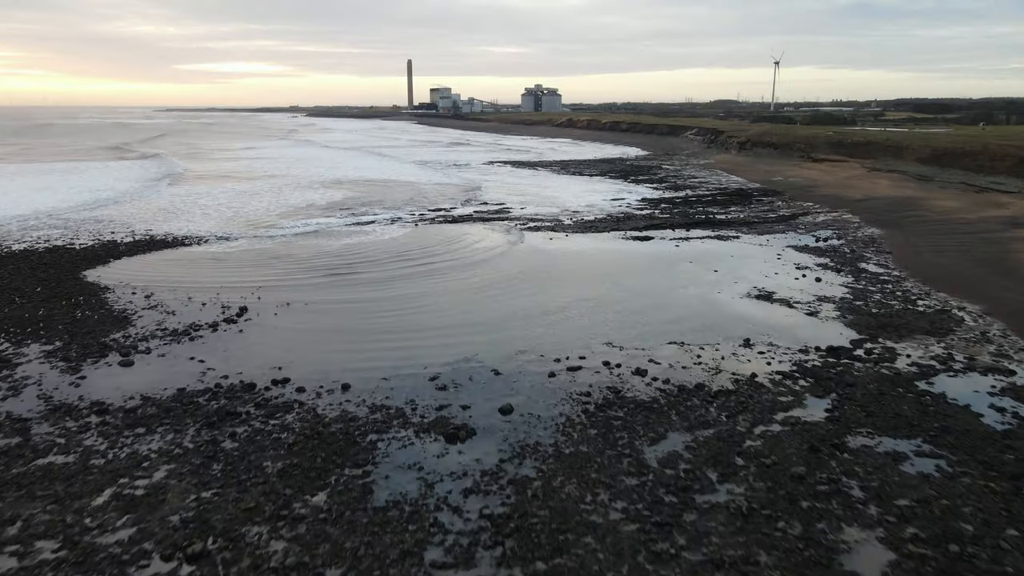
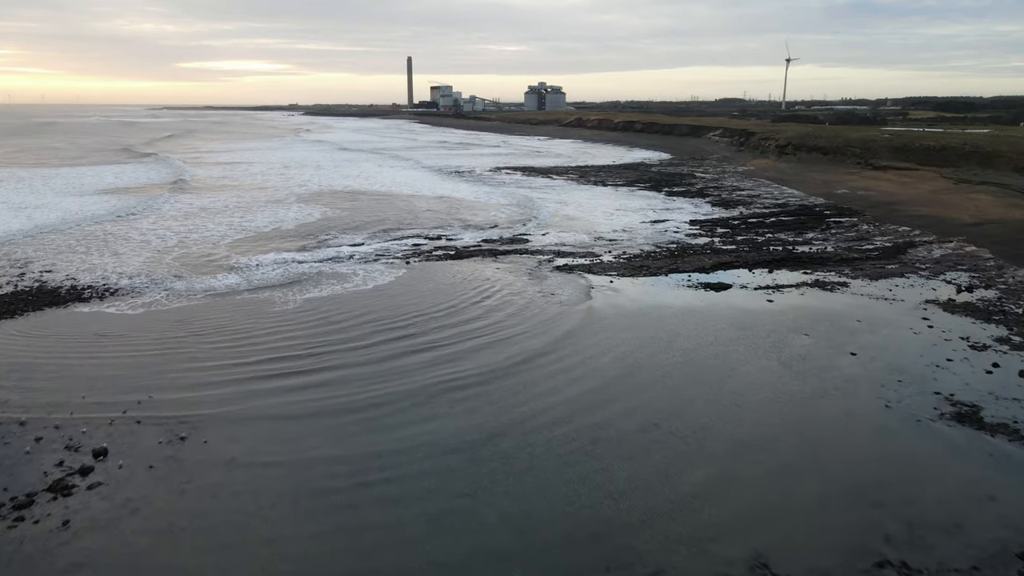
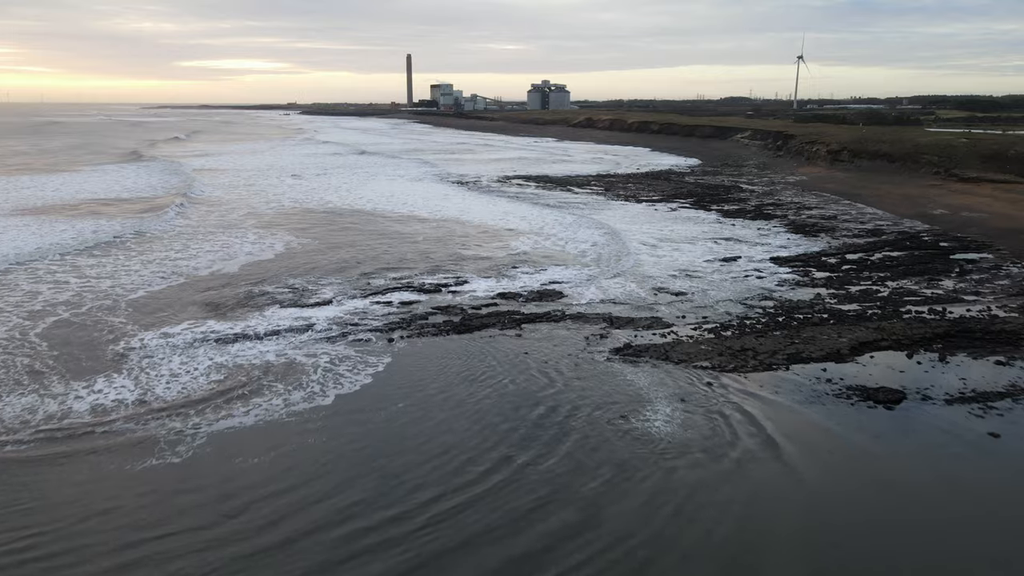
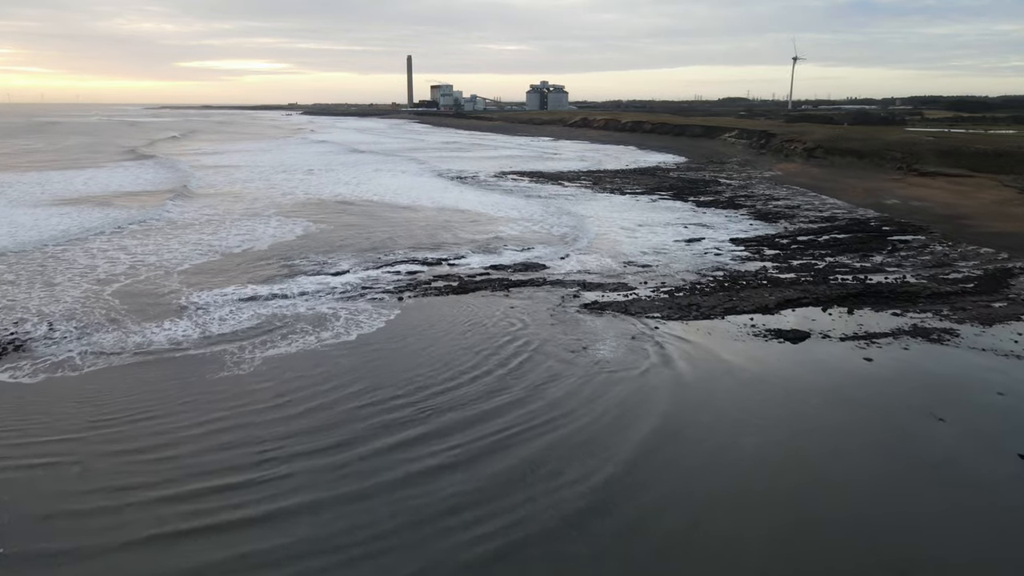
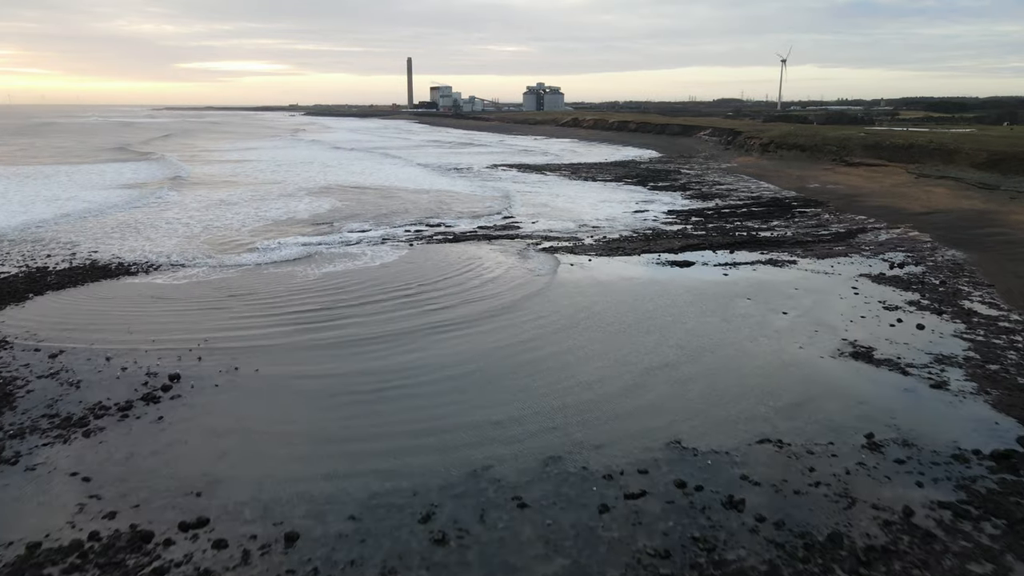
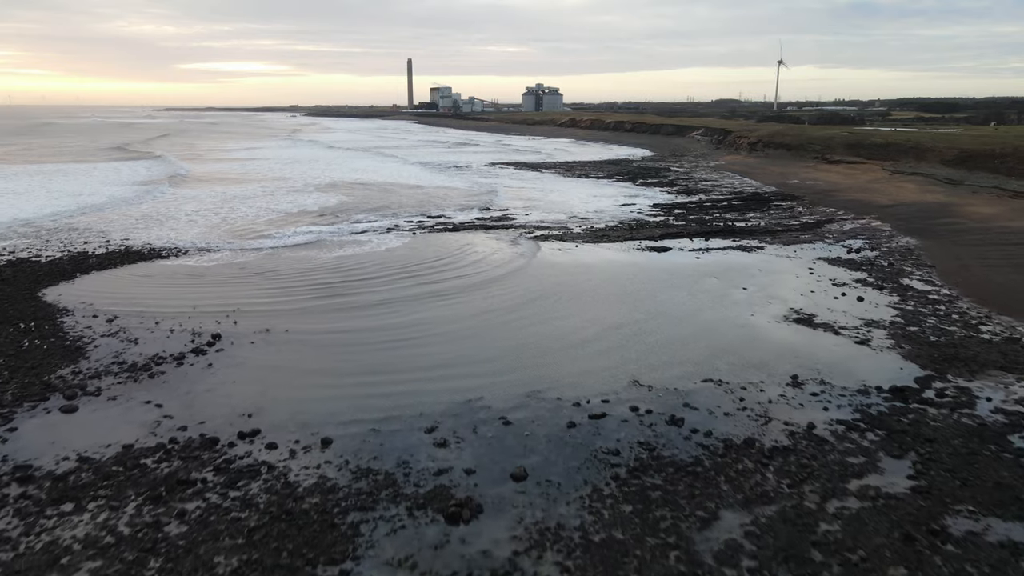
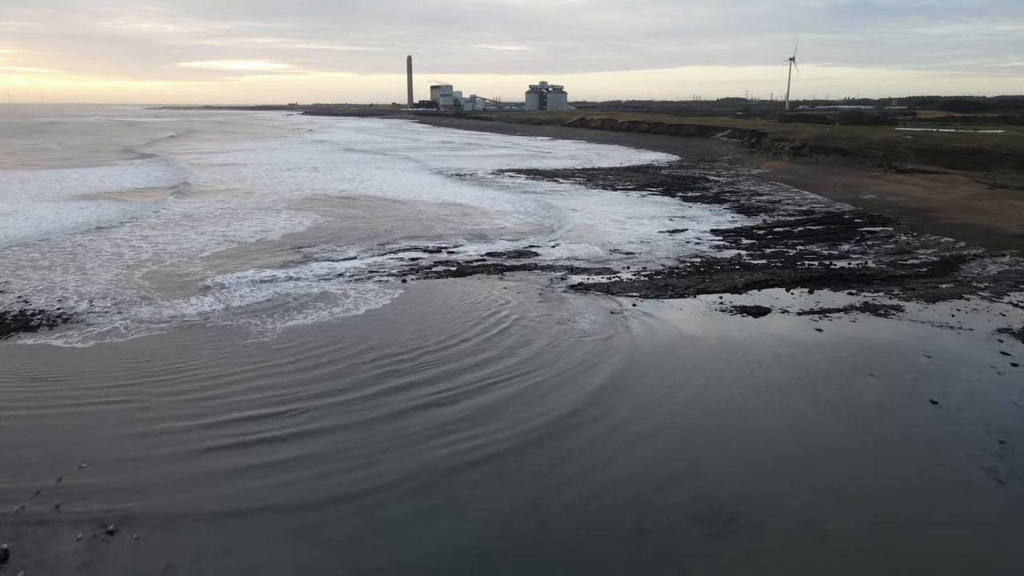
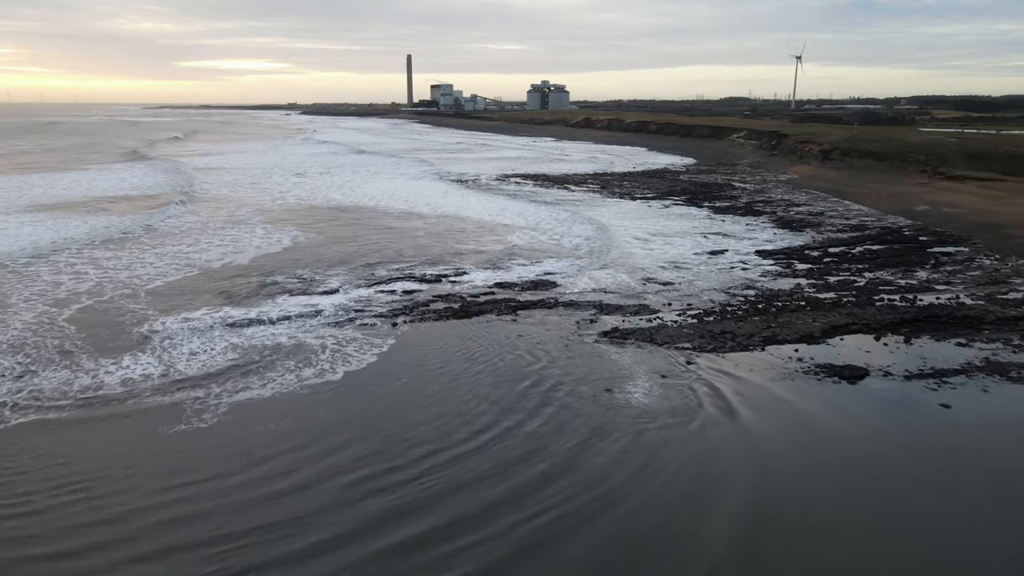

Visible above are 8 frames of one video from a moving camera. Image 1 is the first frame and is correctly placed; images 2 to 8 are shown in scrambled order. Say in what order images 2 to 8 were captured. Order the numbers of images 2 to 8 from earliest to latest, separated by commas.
6, 5, 2, 7, 4, 8, 3
